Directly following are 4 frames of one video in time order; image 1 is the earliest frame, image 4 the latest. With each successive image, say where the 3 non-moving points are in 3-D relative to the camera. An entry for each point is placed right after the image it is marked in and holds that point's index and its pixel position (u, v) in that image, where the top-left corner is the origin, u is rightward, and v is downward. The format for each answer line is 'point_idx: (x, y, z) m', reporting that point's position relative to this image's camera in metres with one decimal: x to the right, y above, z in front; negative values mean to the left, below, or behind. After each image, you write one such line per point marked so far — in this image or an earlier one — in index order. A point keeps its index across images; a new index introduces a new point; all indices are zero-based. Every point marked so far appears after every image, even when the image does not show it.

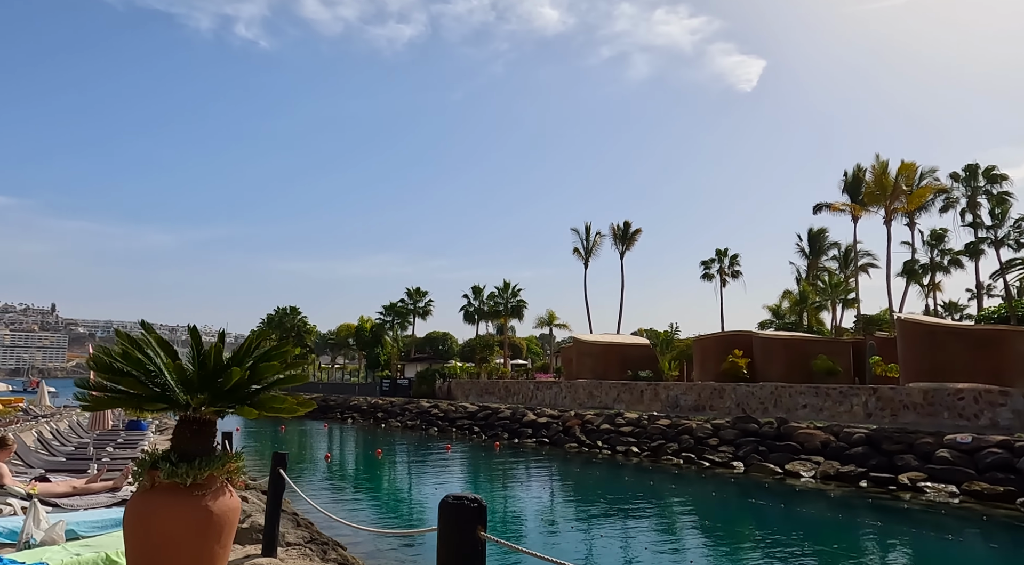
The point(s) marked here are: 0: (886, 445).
0: (+9.4, -4.1, +19.5) m
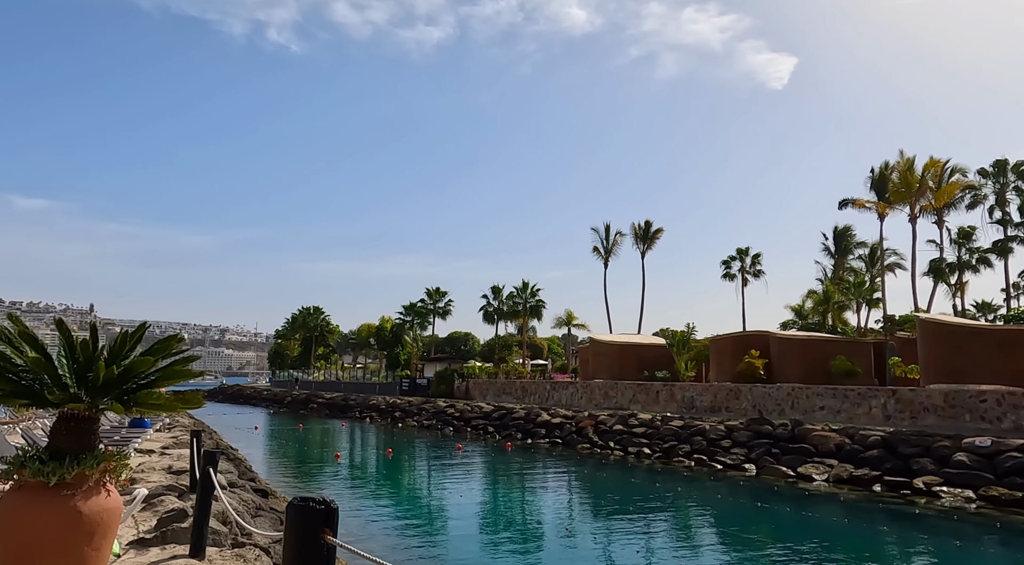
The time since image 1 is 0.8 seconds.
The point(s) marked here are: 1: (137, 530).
0: (+9.5, -4.0, +19.0) m
1: (-4.3, -2.8, +8.7) m
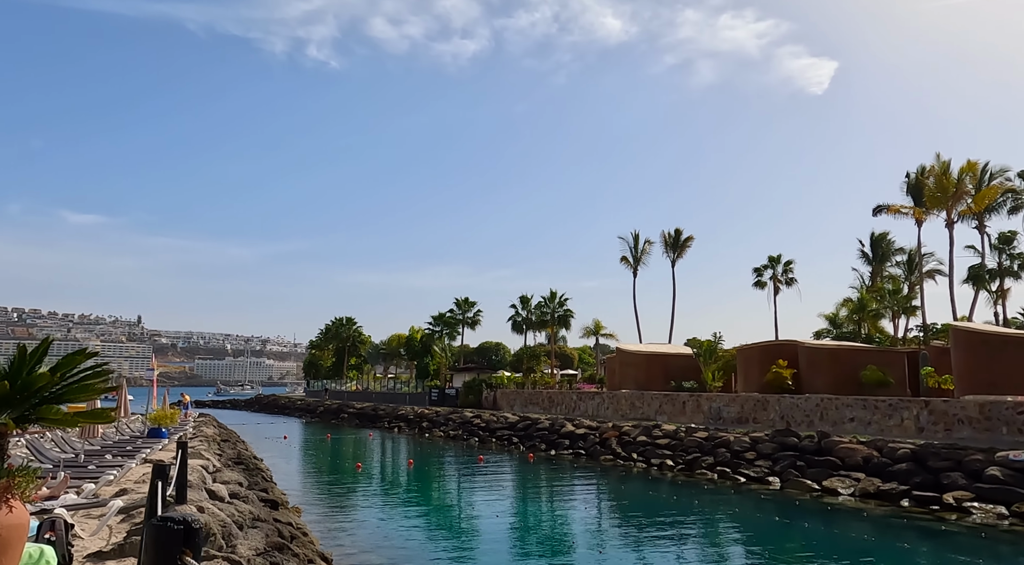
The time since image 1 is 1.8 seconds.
0: (+9.9, -4.2, +18.3) m
1: (-4.4, -2.9, +8.7) m
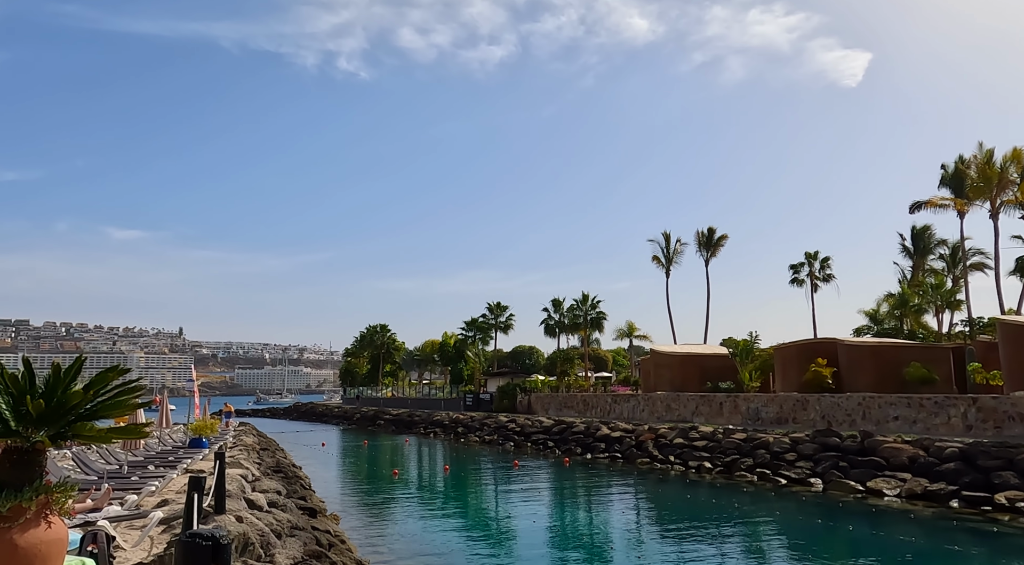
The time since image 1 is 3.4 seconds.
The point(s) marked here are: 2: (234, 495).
0: (+10.7, -4.1, +17.7) m
1: (-4.1, -3.0, +8.7) m
2: (-4.6, -3.5, +12.9) m
